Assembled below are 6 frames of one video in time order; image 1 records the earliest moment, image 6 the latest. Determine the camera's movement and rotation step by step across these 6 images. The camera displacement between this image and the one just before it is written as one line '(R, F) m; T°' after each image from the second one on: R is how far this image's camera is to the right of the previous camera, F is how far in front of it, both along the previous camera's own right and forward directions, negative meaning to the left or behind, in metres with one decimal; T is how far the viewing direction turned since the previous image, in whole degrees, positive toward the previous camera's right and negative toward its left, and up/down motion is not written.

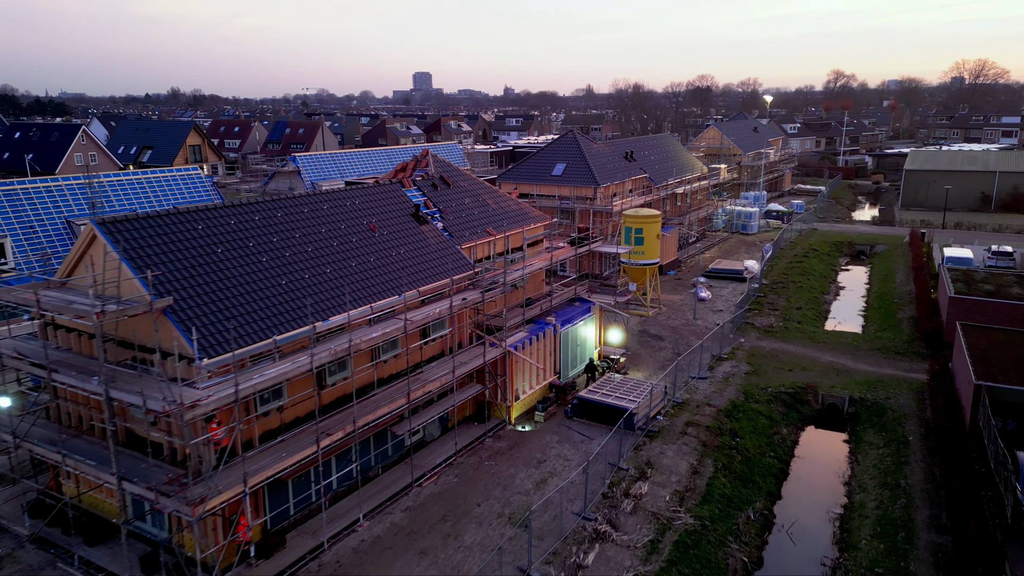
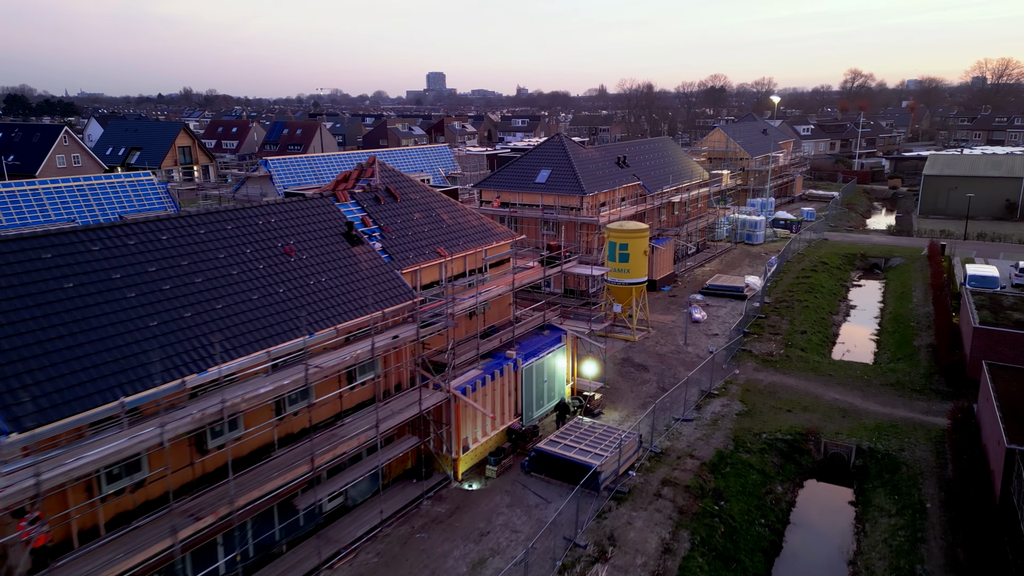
(+0.9, +2.7) m; -1°
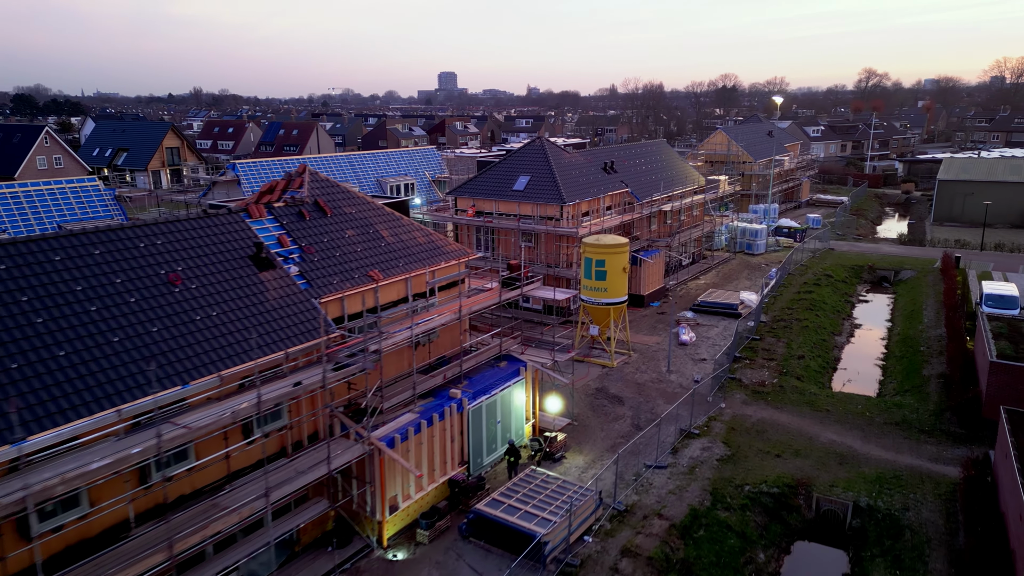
(+0.9, +2.3) m; -1°
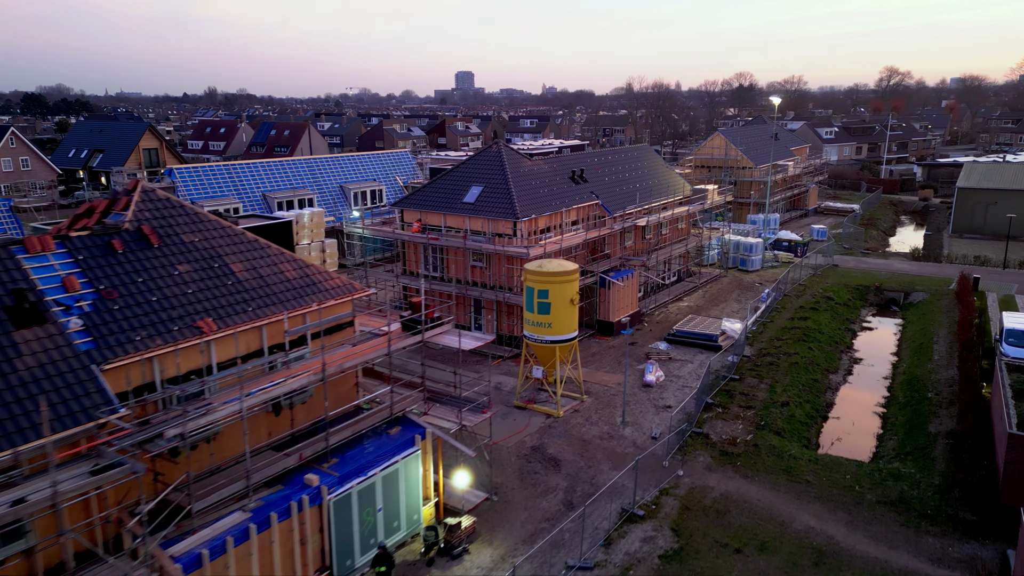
(+1.5, +3.5) m; -1°
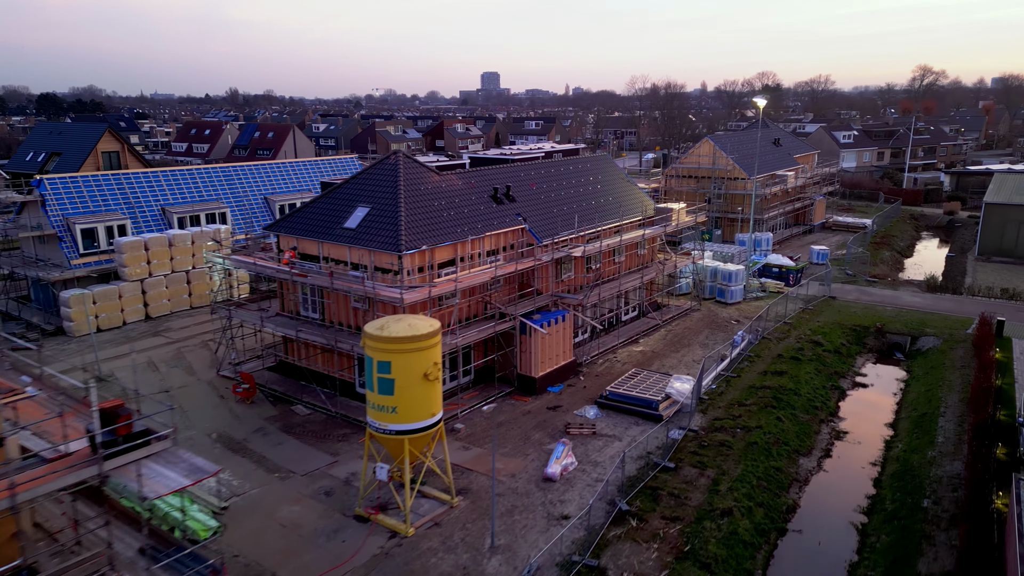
(+2.3, +5.1) m; -2°
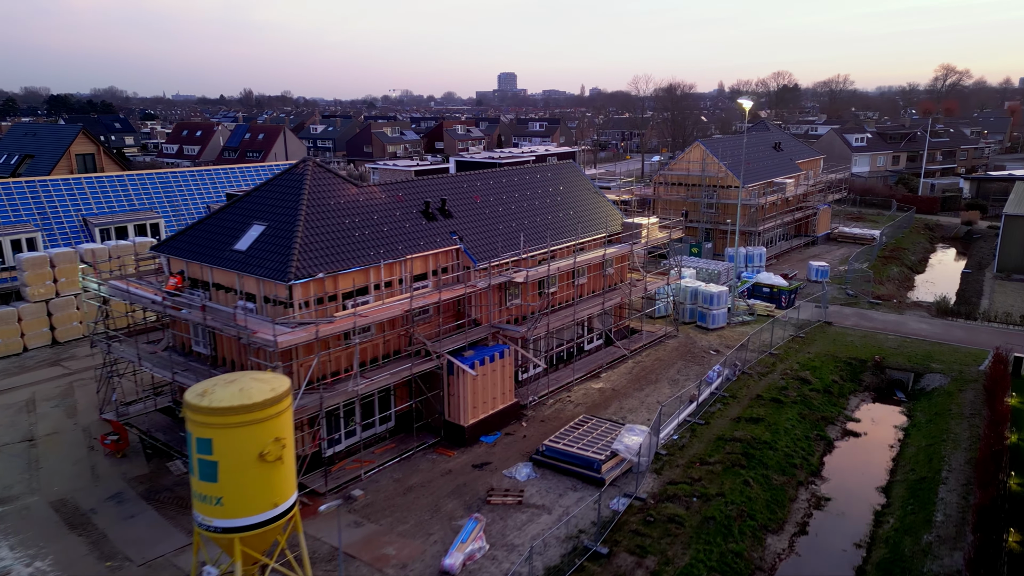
(+1.4, +3.0) m; -1°
